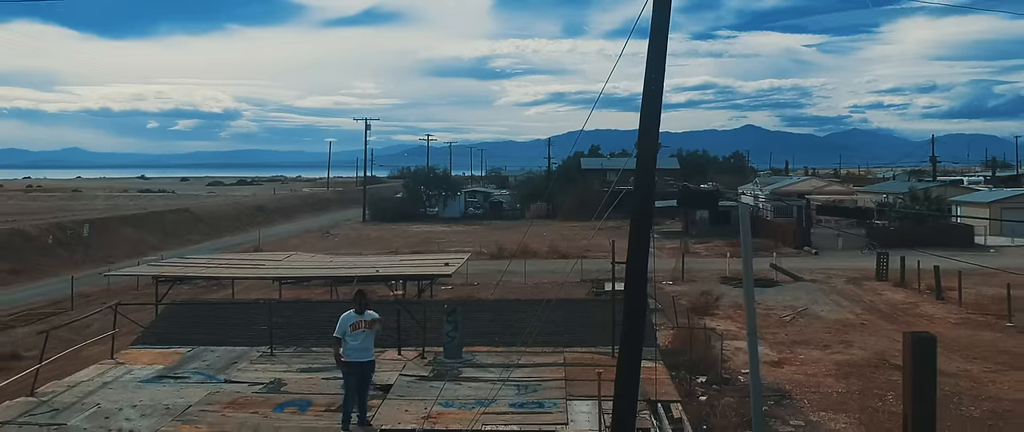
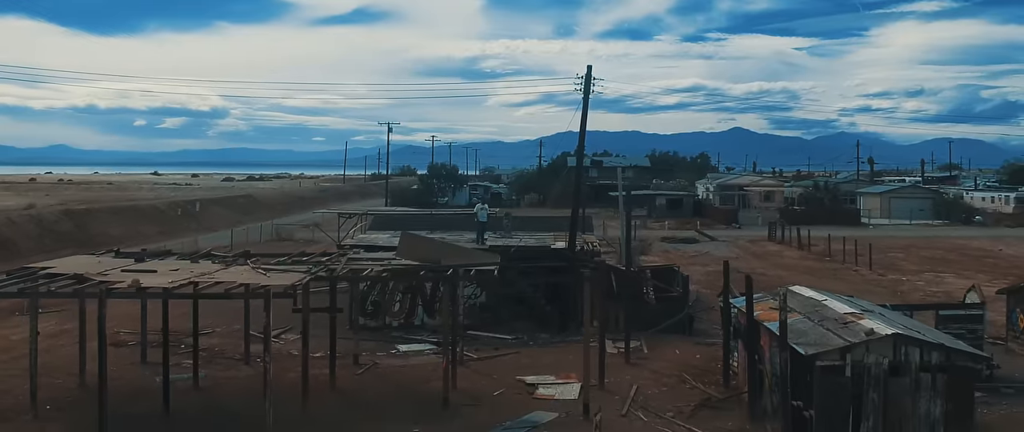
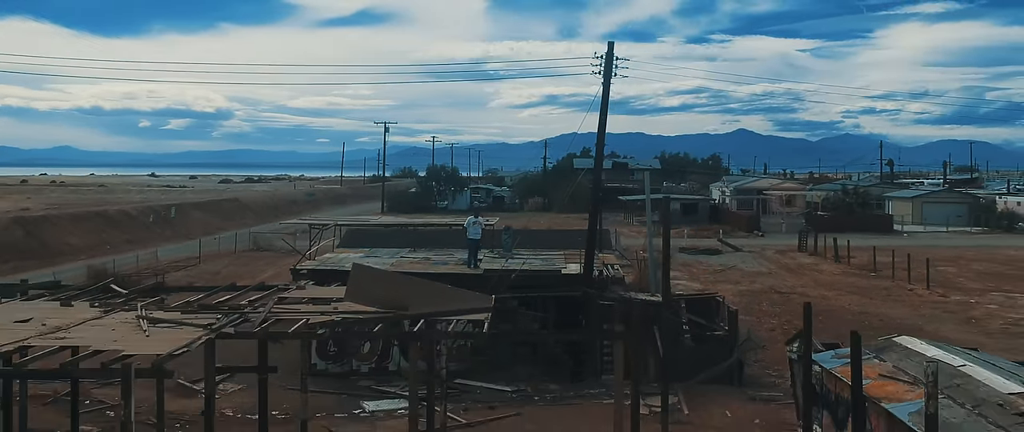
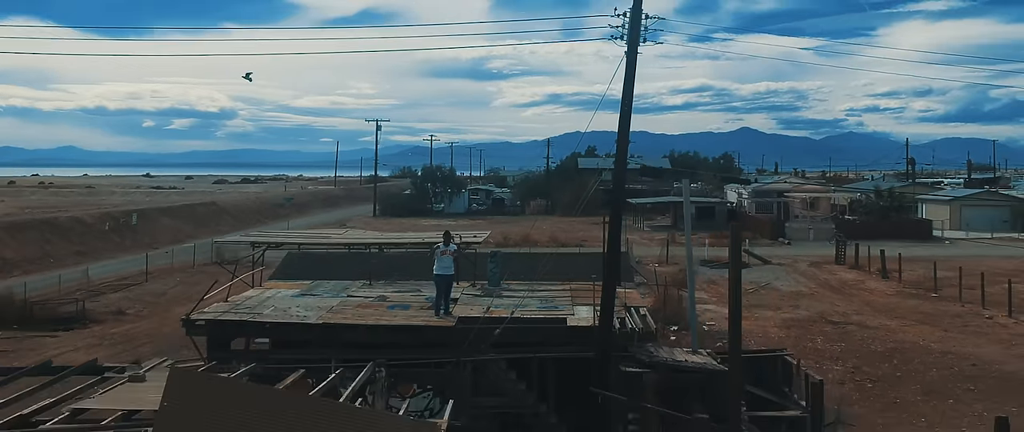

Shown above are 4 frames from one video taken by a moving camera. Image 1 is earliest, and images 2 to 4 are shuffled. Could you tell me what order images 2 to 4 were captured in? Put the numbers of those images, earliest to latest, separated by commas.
4, 3, 2
